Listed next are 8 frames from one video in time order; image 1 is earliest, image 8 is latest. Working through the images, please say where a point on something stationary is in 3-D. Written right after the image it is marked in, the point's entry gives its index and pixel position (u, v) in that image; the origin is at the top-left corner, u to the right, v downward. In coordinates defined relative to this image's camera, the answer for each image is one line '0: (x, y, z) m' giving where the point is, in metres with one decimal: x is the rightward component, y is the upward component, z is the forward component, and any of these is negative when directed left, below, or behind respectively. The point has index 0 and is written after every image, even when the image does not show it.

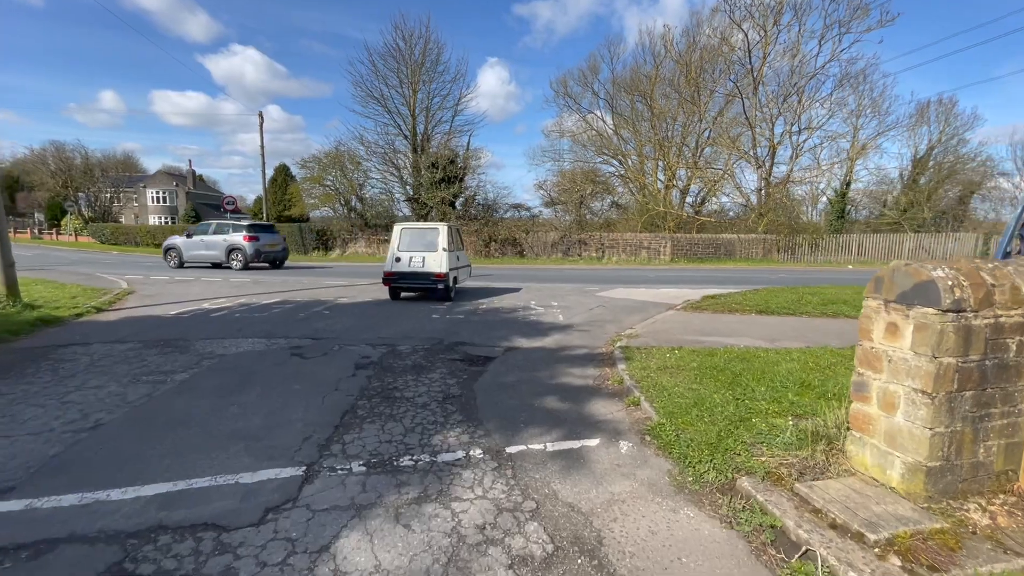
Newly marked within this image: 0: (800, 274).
0: (+11.4, +0.5, +18.9) m
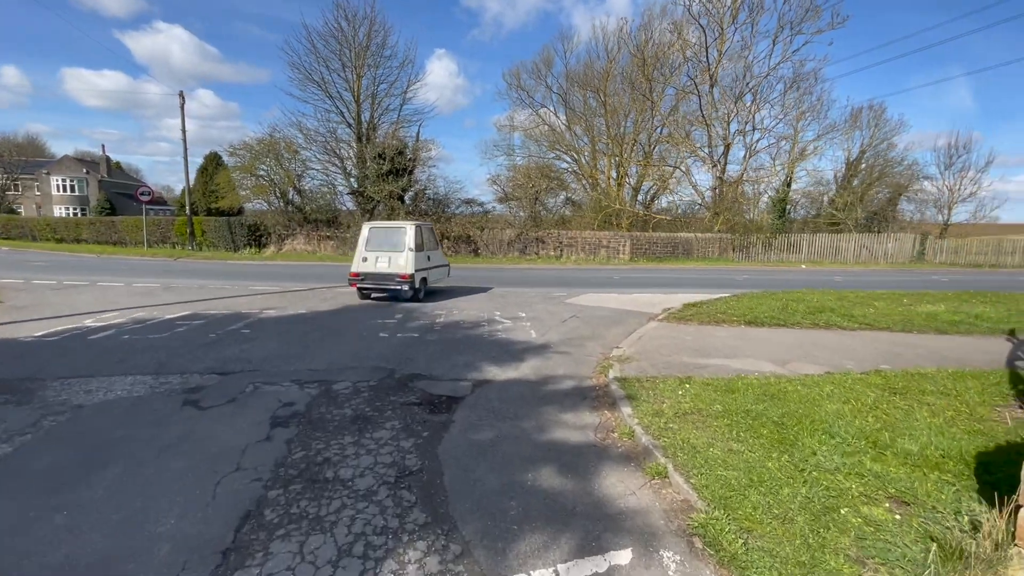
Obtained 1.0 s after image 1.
0: (+9.7, +0.5, +18.6) m
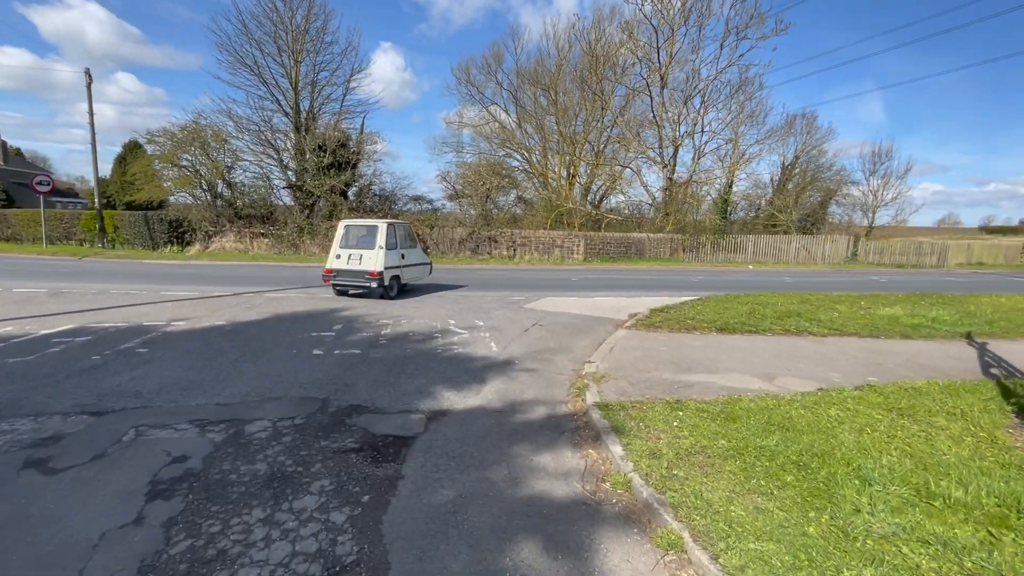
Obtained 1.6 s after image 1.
0: (+7.9, +0.4, +18.6) m
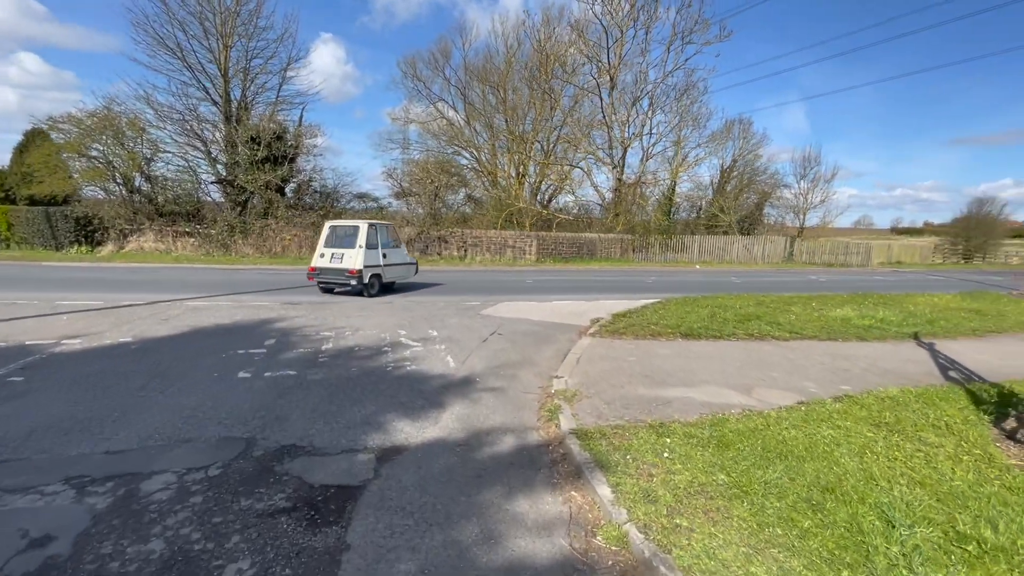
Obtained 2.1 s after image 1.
0: (+6.1, +0.4, +18.7) m
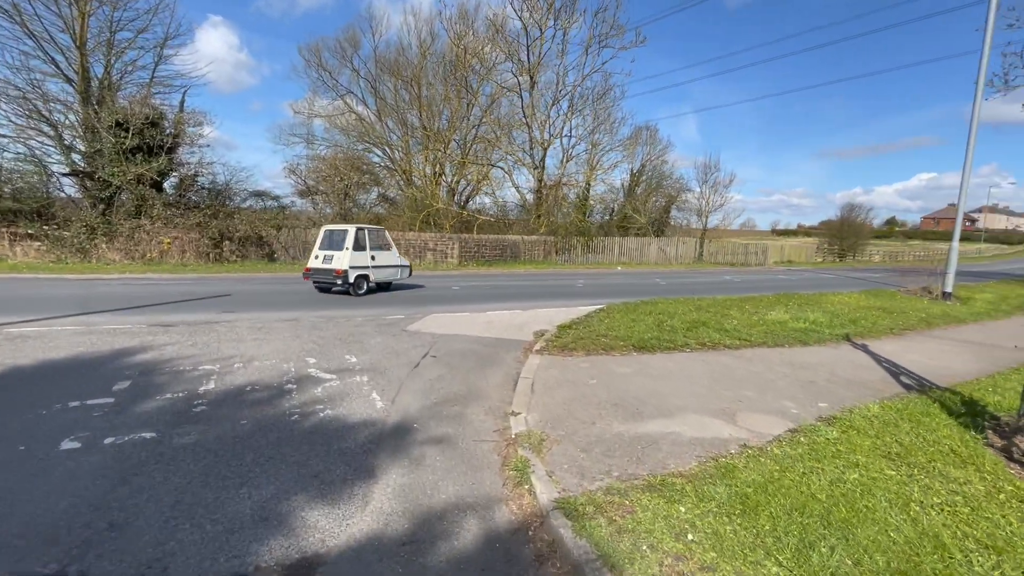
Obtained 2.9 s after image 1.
0: (+3.2, +0.3, +18.4) m
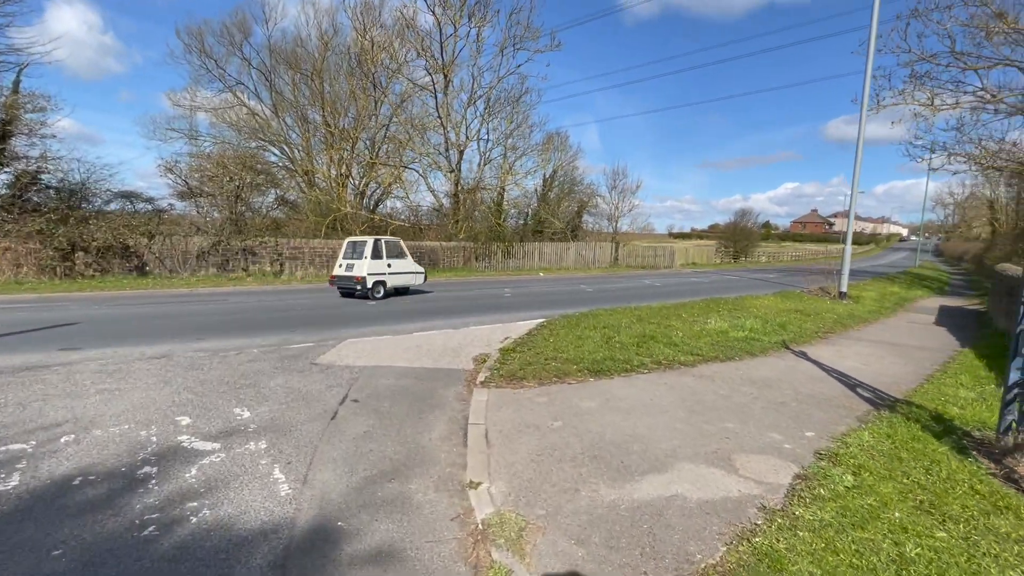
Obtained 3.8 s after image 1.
0: (+0.3, 0.0, +17.6) m
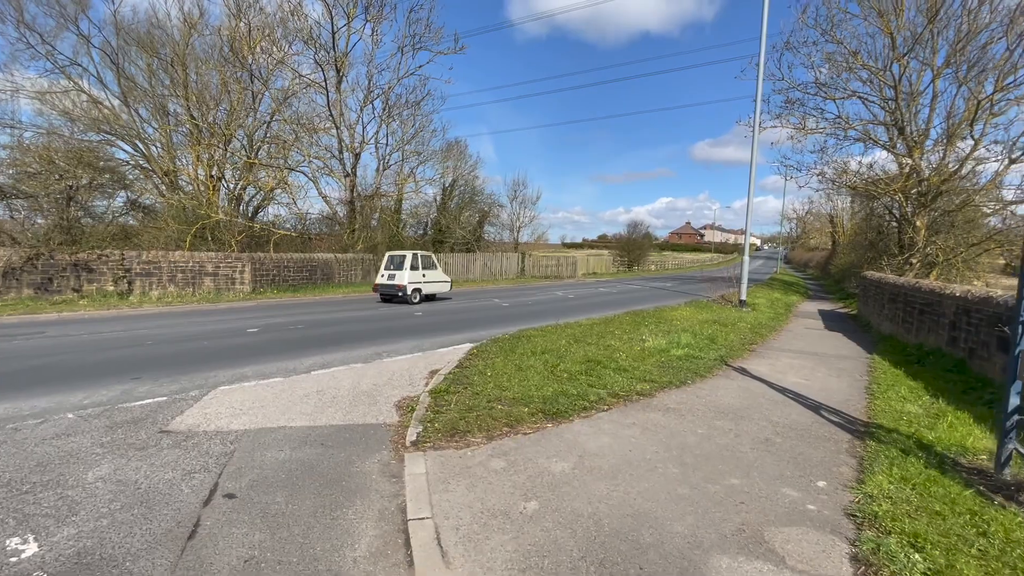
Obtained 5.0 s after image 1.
0: (-2.8, -0.6, +16.1) m
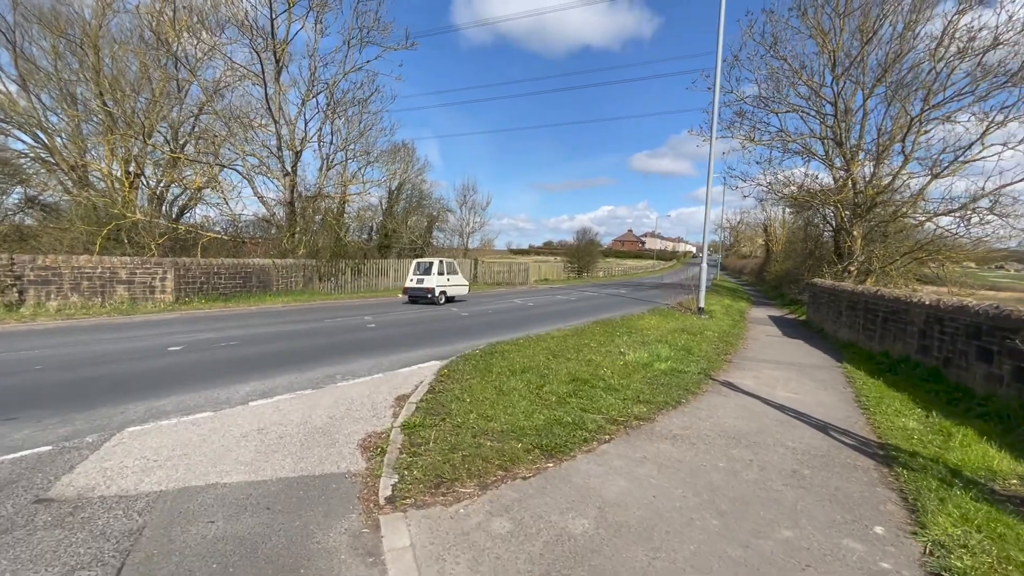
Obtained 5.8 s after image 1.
0: (-4.0, -0.8, +14.8) m
